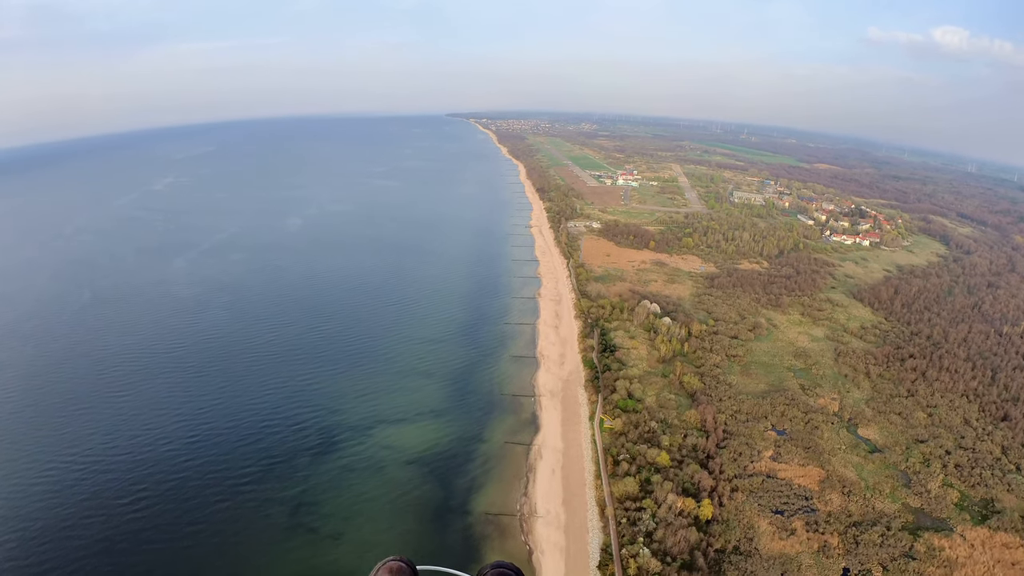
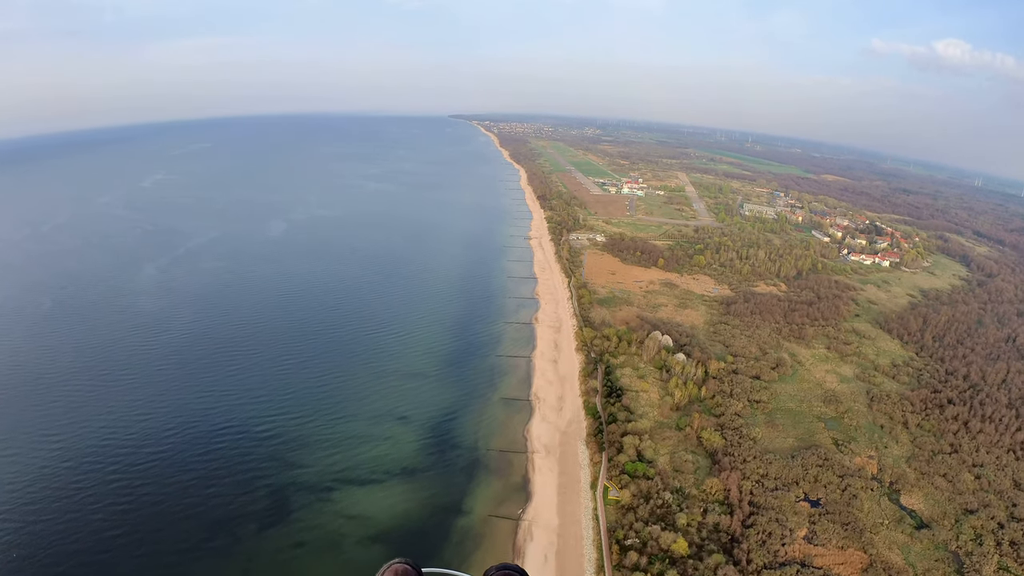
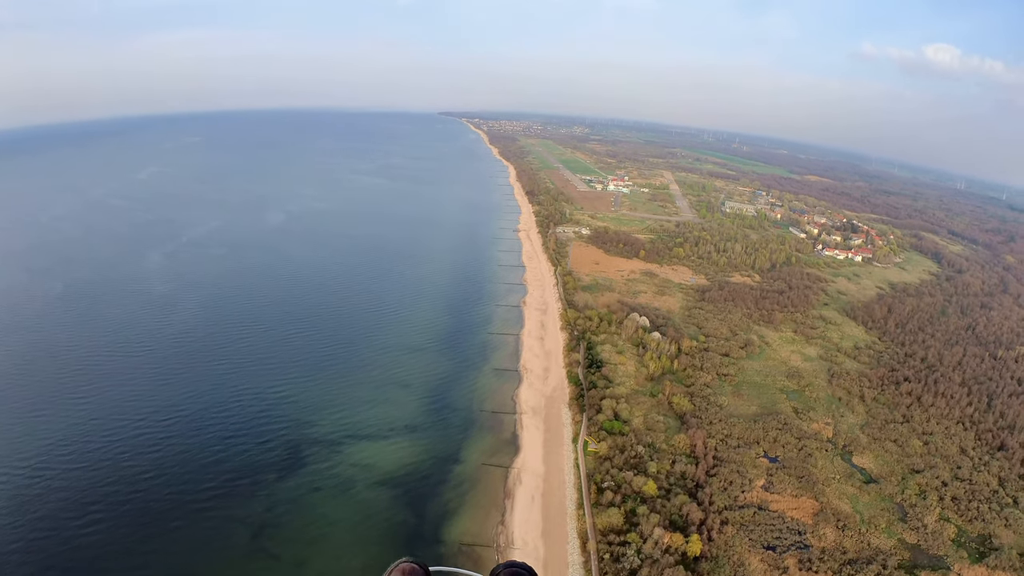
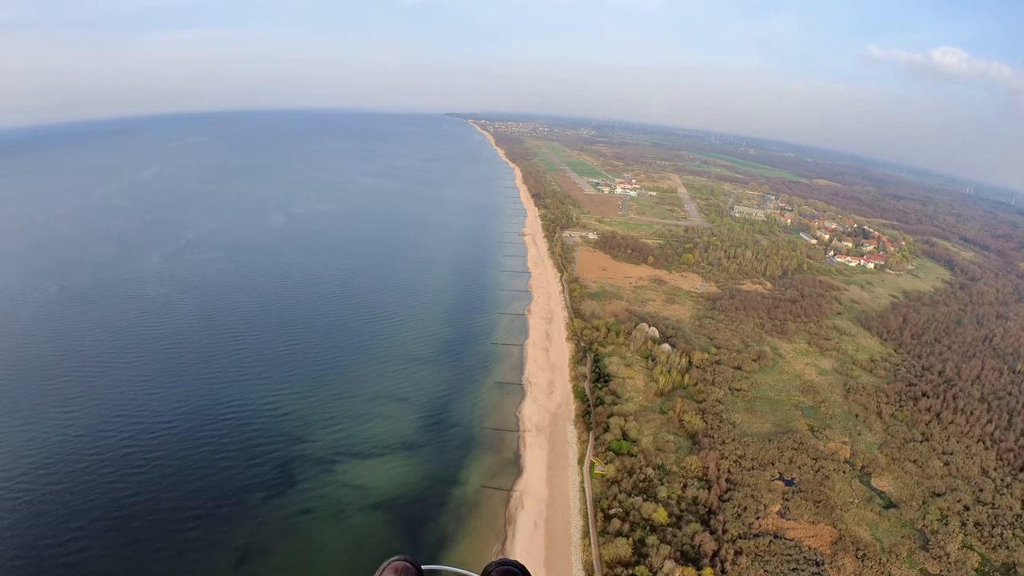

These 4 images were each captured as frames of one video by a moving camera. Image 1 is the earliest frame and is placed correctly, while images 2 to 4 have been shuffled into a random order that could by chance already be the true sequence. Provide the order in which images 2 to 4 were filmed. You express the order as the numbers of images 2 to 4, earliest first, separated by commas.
3, 4, 2
